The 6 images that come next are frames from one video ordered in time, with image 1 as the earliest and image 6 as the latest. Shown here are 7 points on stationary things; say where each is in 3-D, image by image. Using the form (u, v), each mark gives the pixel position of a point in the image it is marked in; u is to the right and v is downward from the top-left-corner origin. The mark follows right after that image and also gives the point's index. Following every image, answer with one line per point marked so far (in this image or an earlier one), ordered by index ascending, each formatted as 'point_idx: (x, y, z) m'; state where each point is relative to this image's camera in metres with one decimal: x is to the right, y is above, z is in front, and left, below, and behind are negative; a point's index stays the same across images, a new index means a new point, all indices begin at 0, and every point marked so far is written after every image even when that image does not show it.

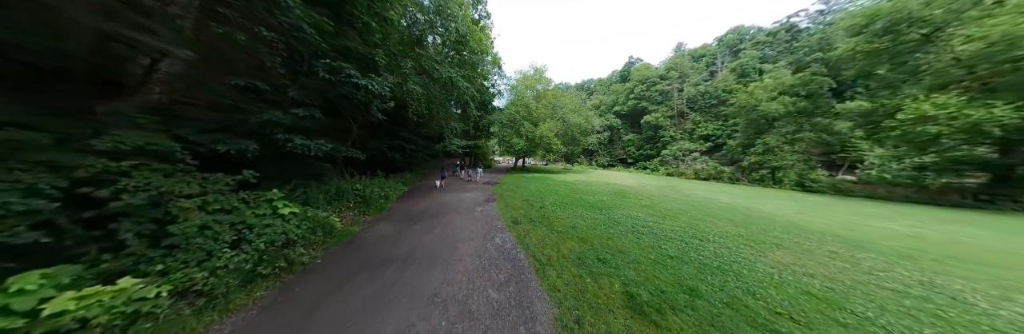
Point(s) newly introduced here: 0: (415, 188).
0: (-5.1, -1.1, +9.2) m
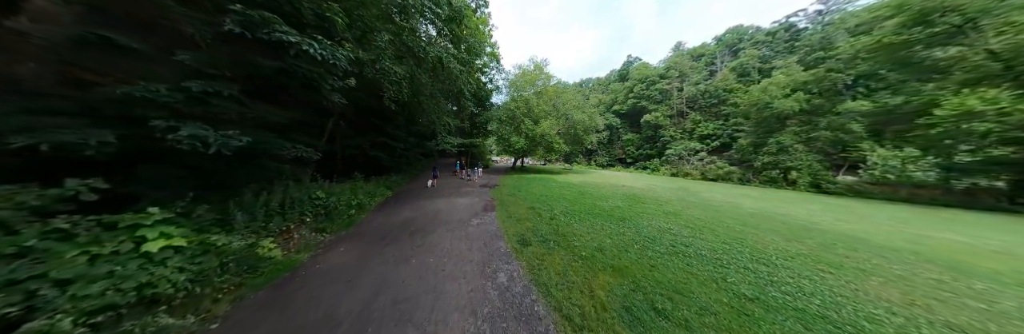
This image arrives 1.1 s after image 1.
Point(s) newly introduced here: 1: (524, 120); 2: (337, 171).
0: (-5.0, -1.2, +7.9) m
1: (+1.1, +4.5, +16.3) m
2: (-9.0, -0.2, +8.8) m
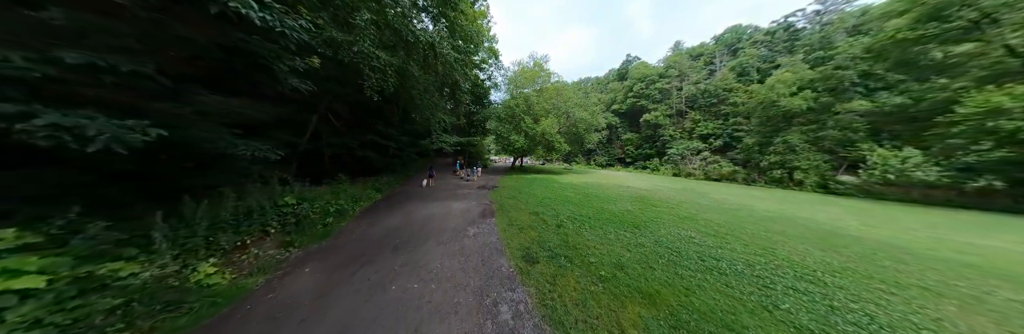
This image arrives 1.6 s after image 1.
0: (-5.0, -1.2, +7.3) m
1: (+1.0, +4.6, +15.7) m
2: (-9.0, -0.2, +8.1) m
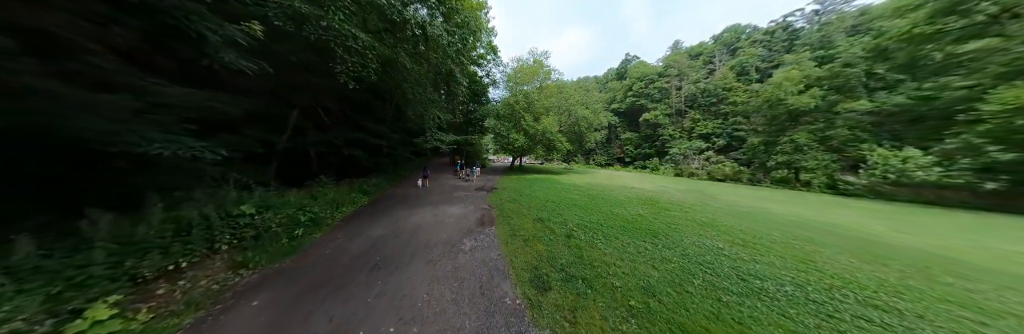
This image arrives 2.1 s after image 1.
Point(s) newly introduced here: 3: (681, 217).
0: (-5.0, -1.2, +6.6) m
1: (+1.0, +4.5, +15.1) m
2: (-8.9, -0.2, +7.4) m
3: (+5.8, -1.7, +5.9) m
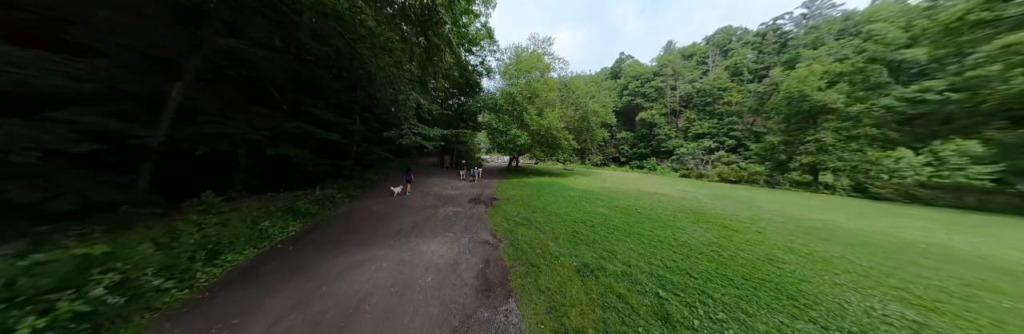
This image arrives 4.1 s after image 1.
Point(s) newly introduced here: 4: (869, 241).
0: (-4.6, -1.4, +4.3) m
1: (+0.9, +4.4, +13.1) m
2: (-8.6, -0.4, +4.9) m
3: (+6.1, -1.9, +4.1) m
4: (+10.1, -2.1, +4.7) m
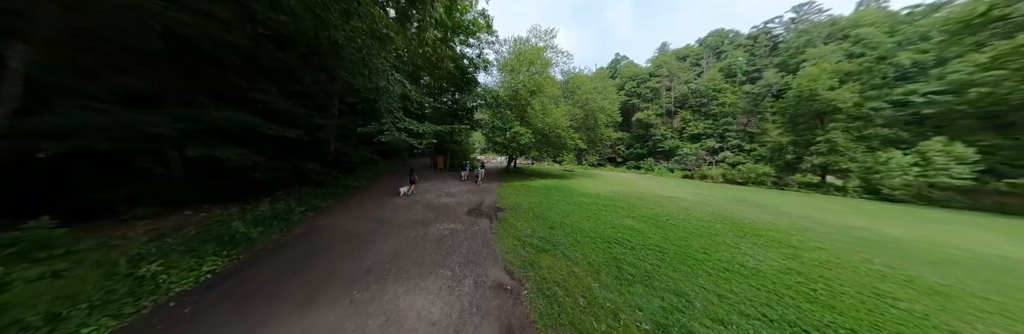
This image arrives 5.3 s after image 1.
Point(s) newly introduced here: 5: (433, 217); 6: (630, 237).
0: (-4.3, -1.5, +3.0) m
1: (+0.9, +4.3, +12.0) m
2: (-8.3, -0.5, +3.5) m
3: (+6.5, -2.0, +3.2) m
4: (+10.4, -2.2, +4.0) m
5: (-2.2, -1.4, +4.9) m
6: (+2.7, -1.6, +4.1) m
